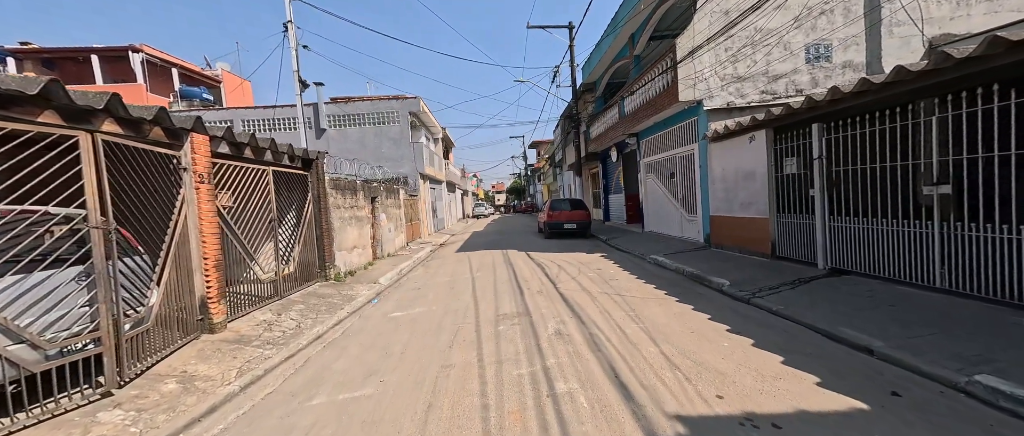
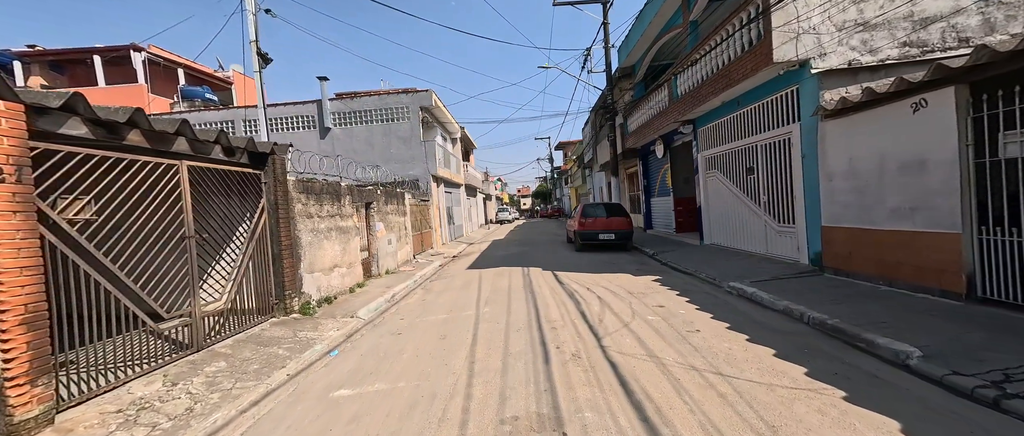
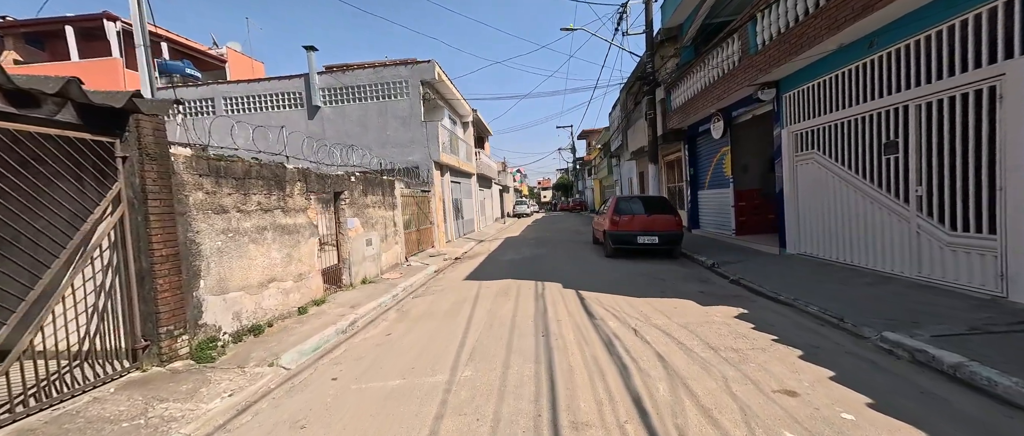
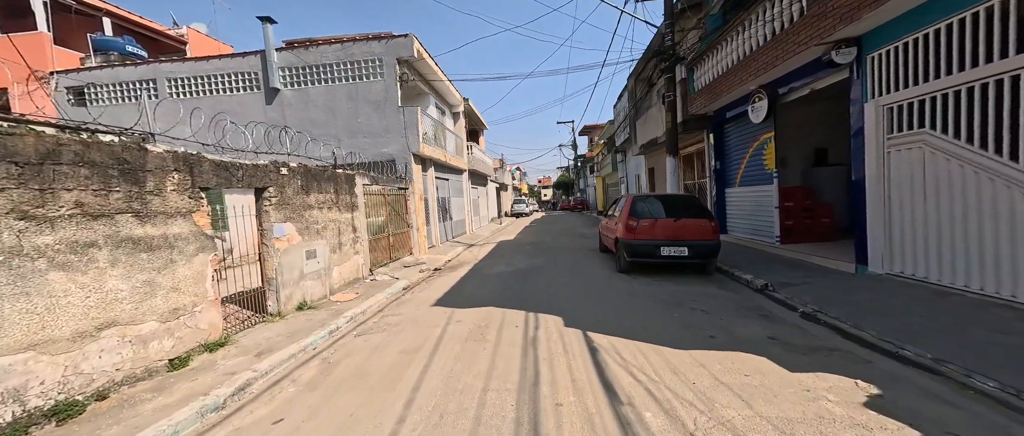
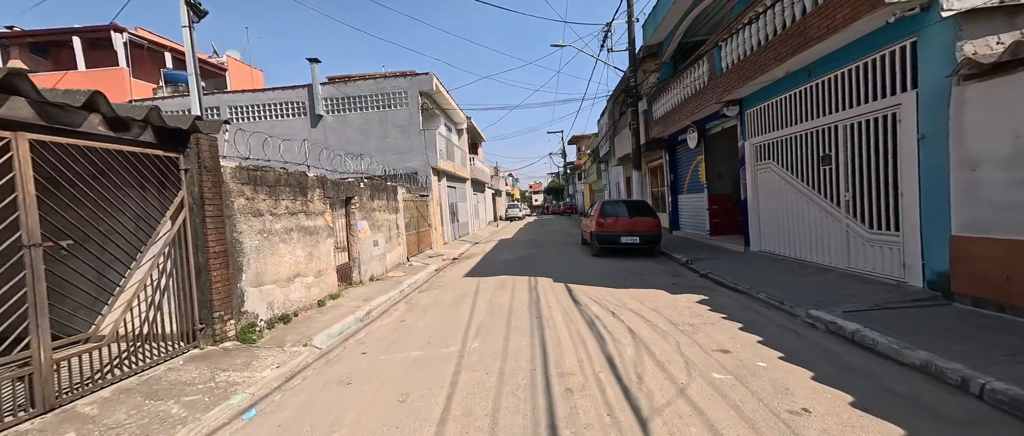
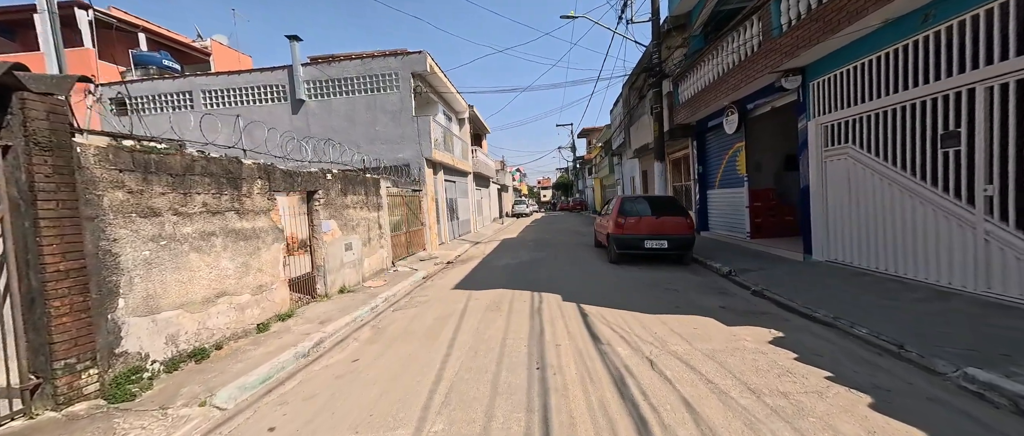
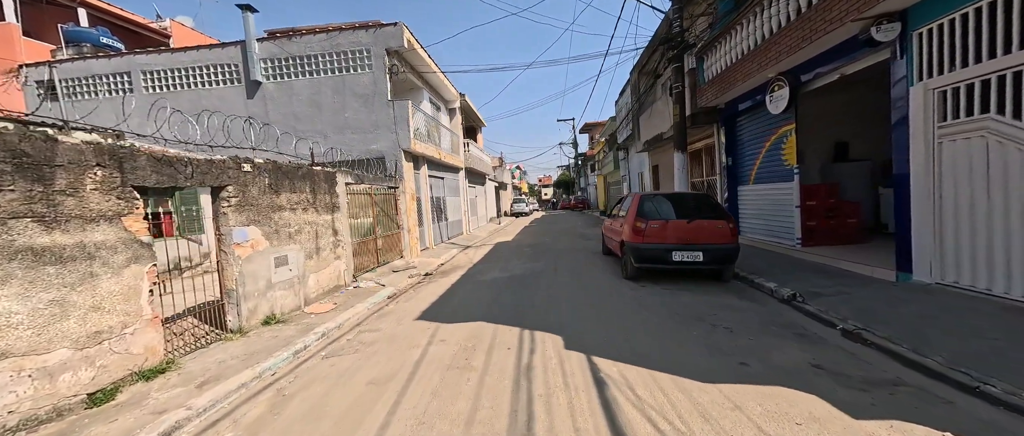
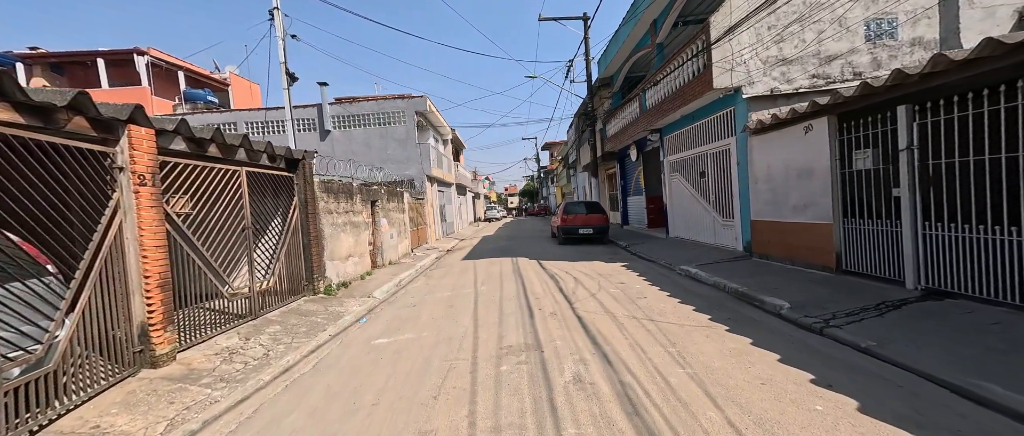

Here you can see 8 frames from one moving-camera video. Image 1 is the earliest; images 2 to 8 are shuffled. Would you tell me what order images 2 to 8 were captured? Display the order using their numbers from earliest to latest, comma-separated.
8, 2, 5, 3, 6, 4, 7
